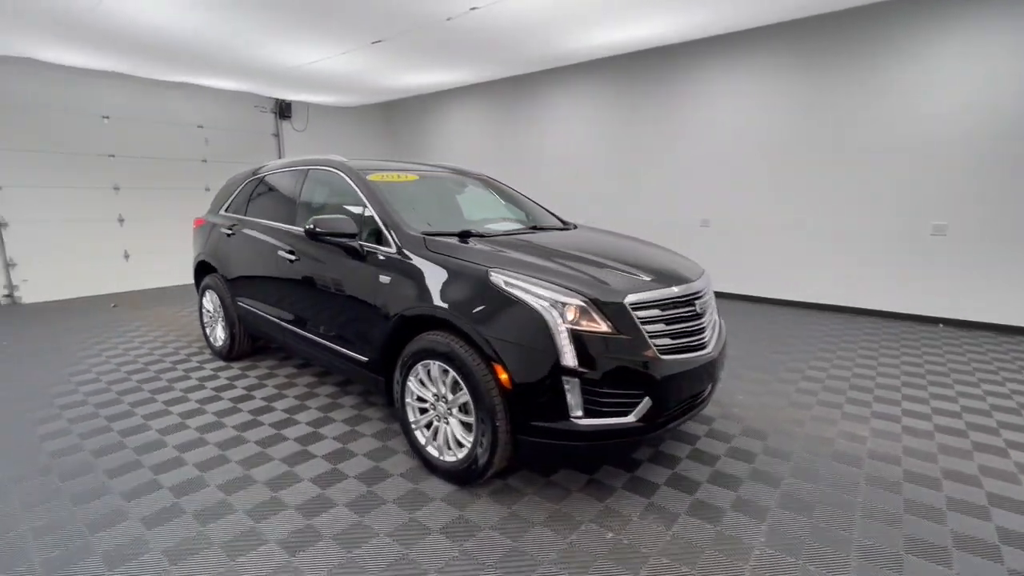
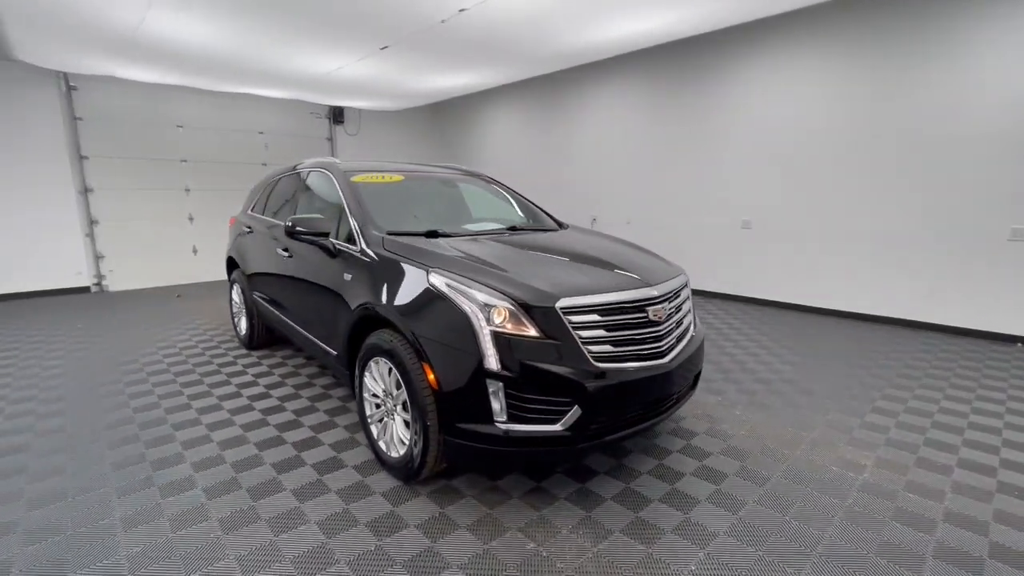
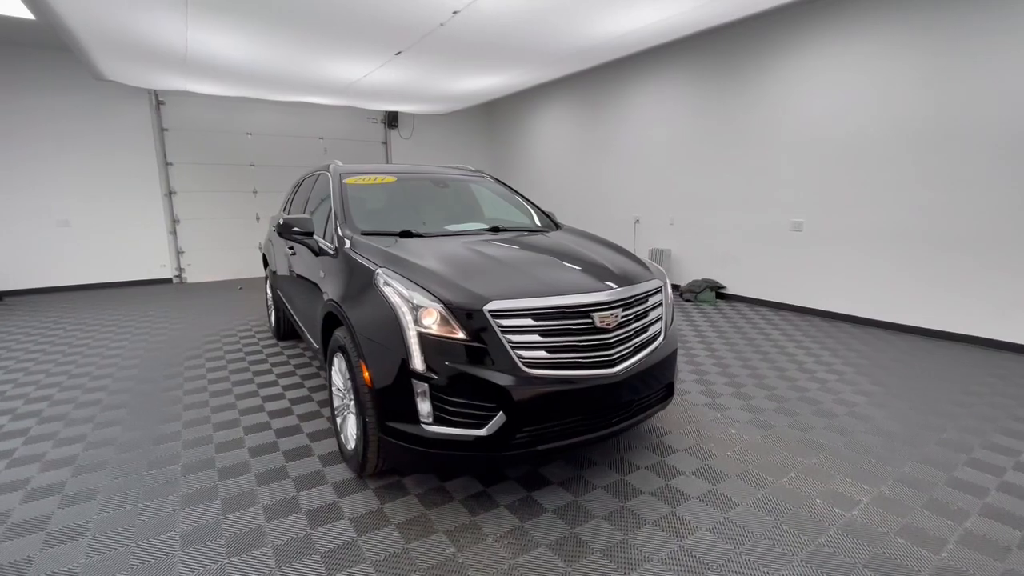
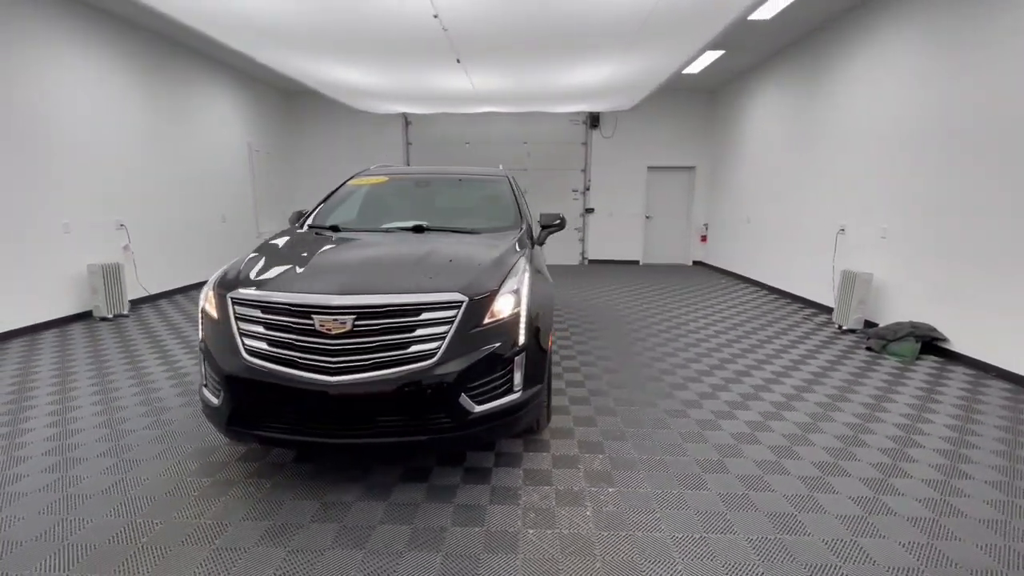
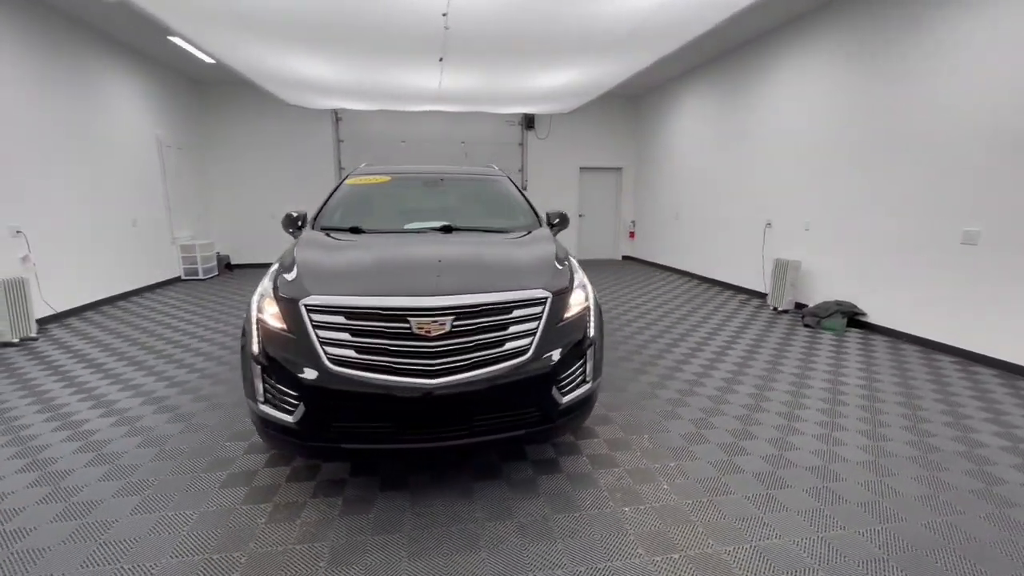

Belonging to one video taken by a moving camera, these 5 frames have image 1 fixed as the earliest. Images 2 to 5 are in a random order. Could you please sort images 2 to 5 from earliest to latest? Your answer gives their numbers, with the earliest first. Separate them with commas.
2, 3, 5, 4
